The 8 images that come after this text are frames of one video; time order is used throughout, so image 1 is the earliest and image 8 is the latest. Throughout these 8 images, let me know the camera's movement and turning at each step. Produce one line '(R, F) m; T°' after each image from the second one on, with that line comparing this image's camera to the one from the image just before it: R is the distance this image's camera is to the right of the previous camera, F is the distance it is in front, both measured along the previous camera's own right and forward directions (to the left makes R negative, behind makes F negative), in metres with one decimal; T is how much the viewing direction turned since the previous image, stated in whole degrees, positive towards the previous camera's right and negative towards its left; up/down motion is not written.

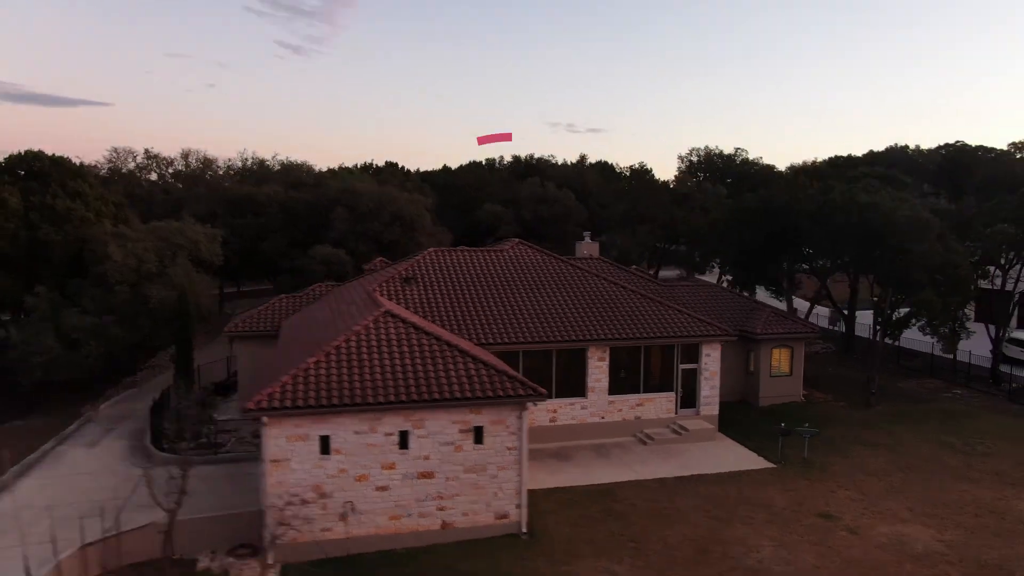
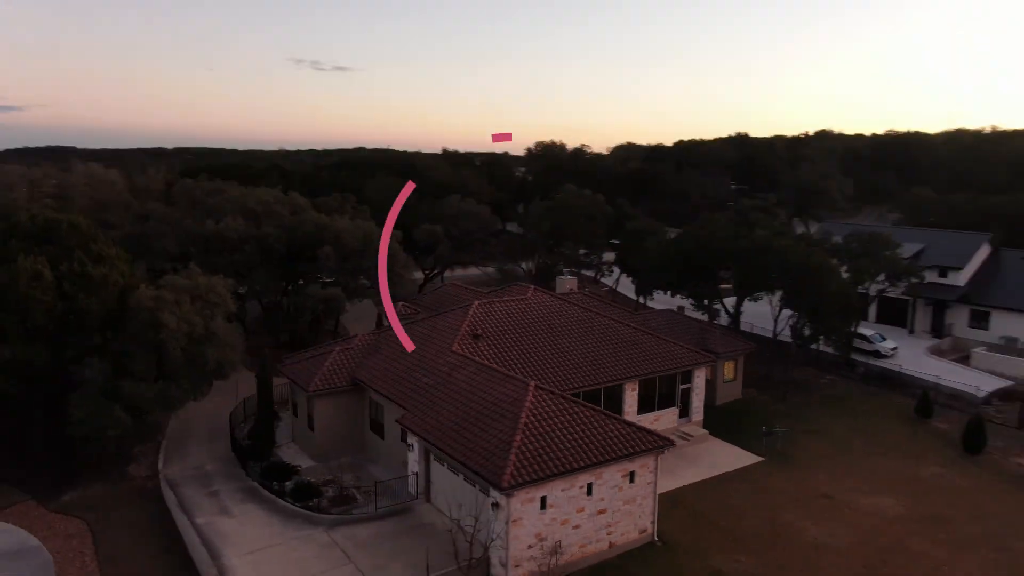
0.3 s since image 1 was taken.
(-2.5, -0.7) m; +18°
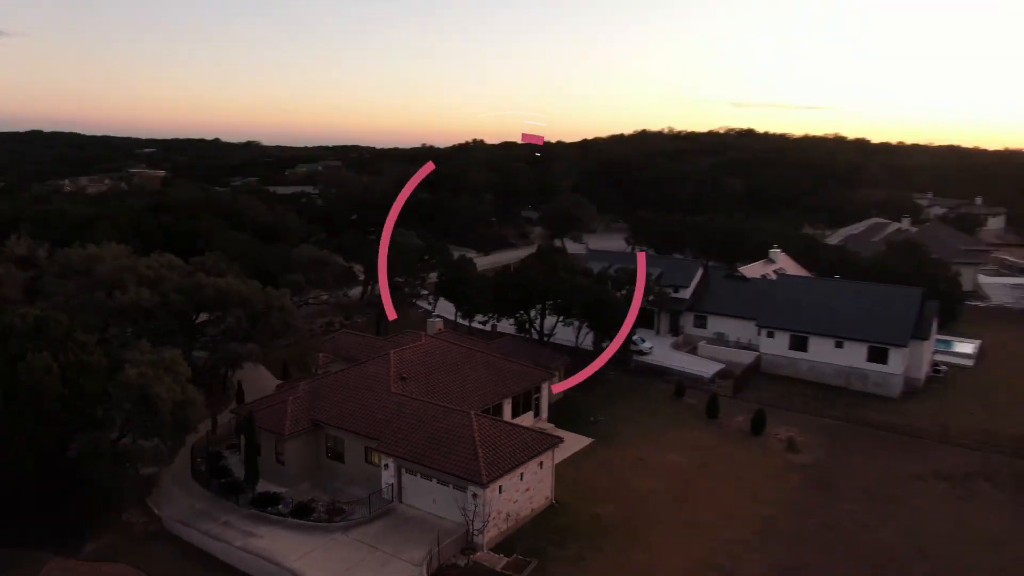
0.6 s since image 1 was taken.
(-2.2, -2.3) m; +20°
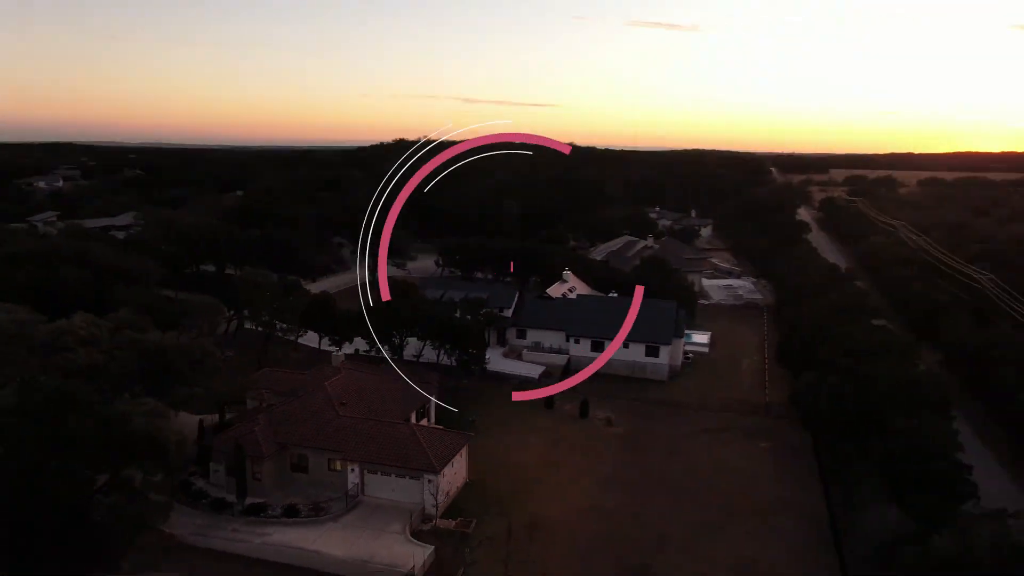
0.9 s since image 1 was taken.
(-2.5, -3.0) m; +19°
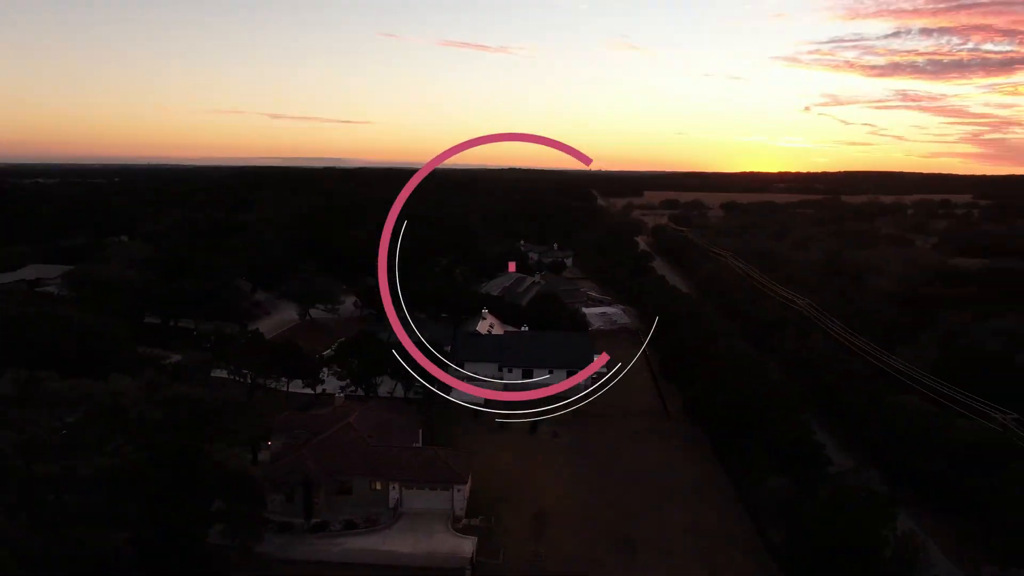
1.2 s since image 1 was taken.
(-3.2, -3.1) m; +13°
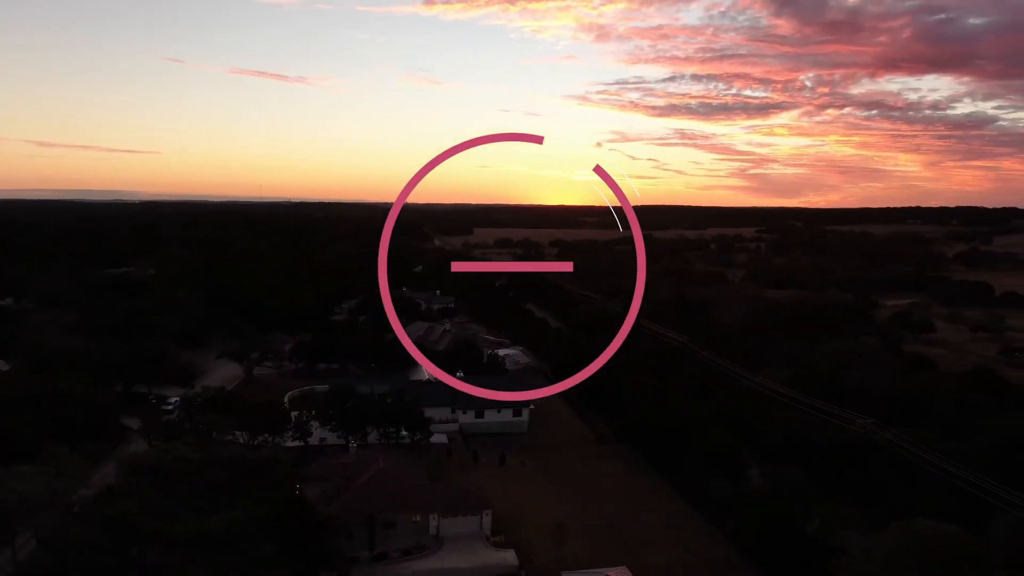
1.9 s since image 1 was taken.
(-4.4, -3.0) m; +14°
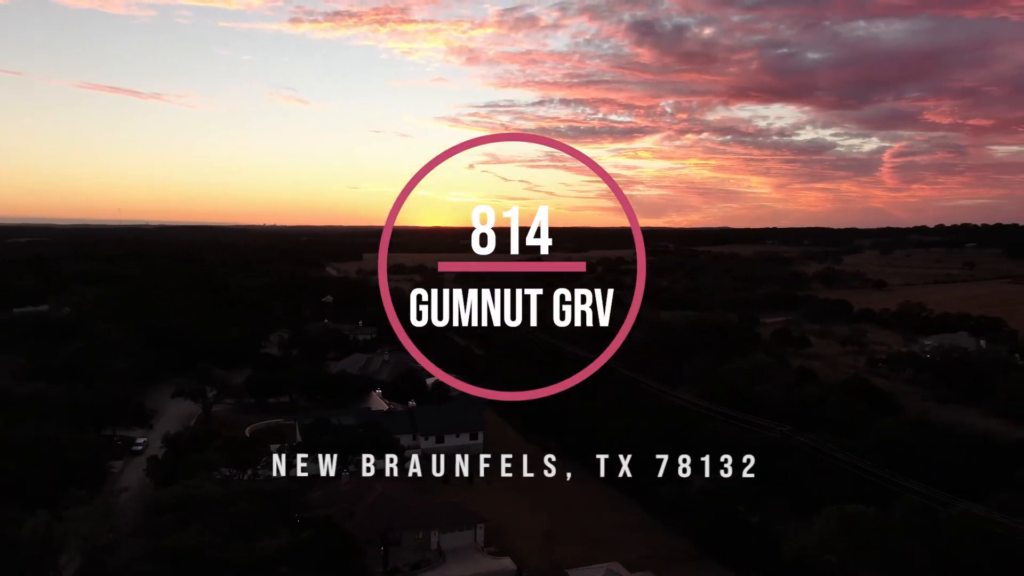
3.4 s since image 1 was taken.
(-2.7, -2.2) m; +9°
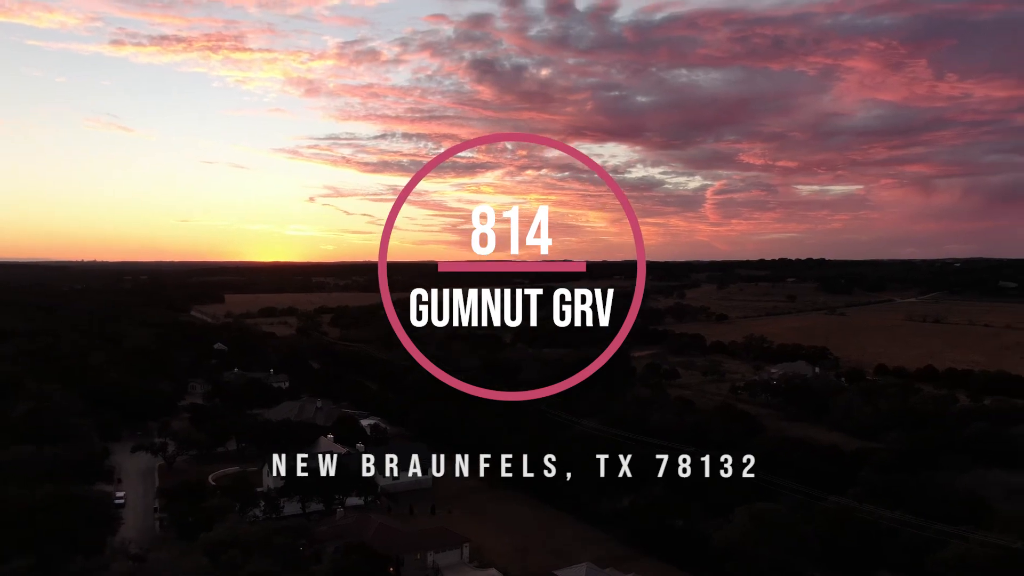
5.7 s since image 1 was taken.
(-3.8, -3.9) m; +11°
